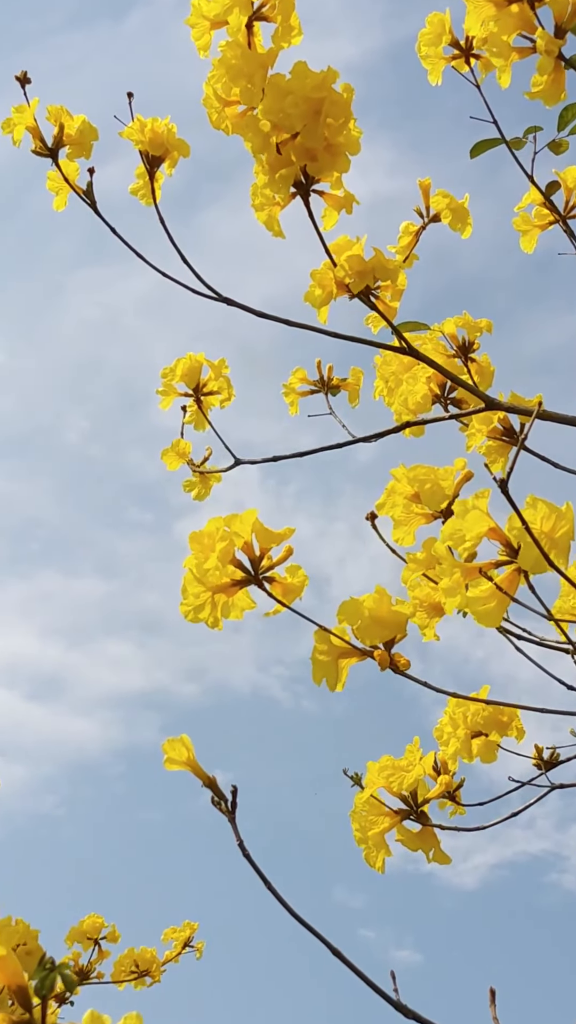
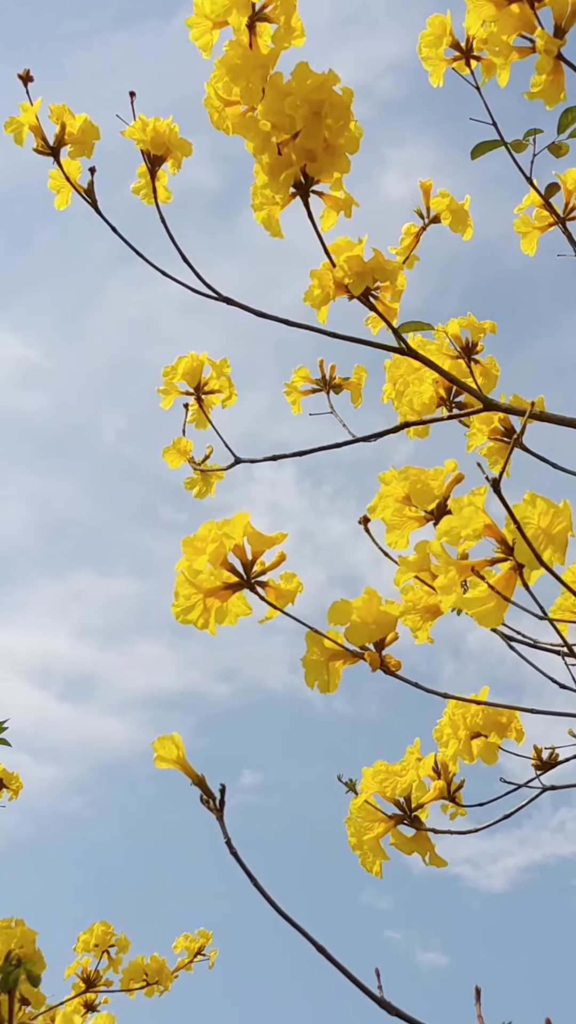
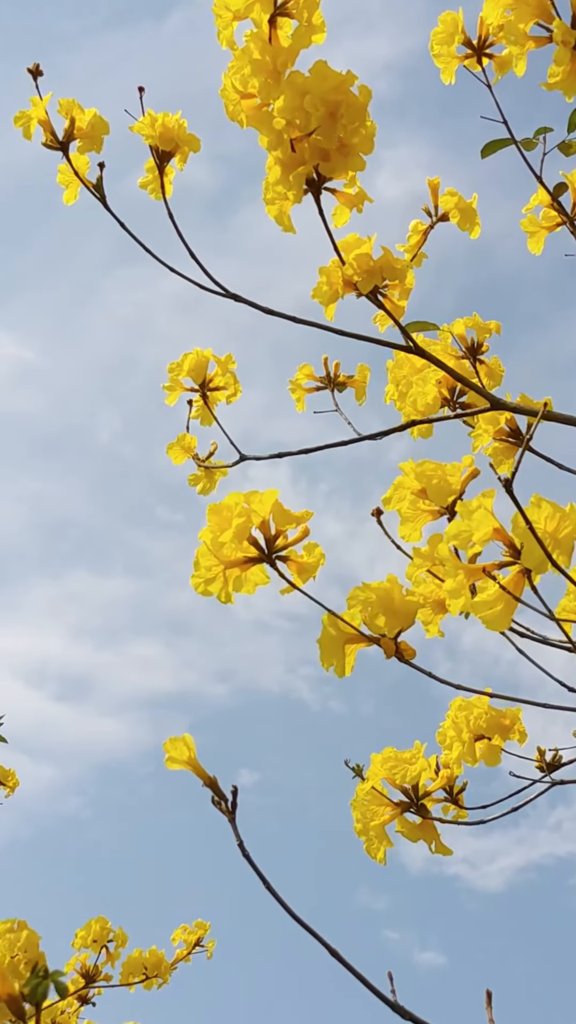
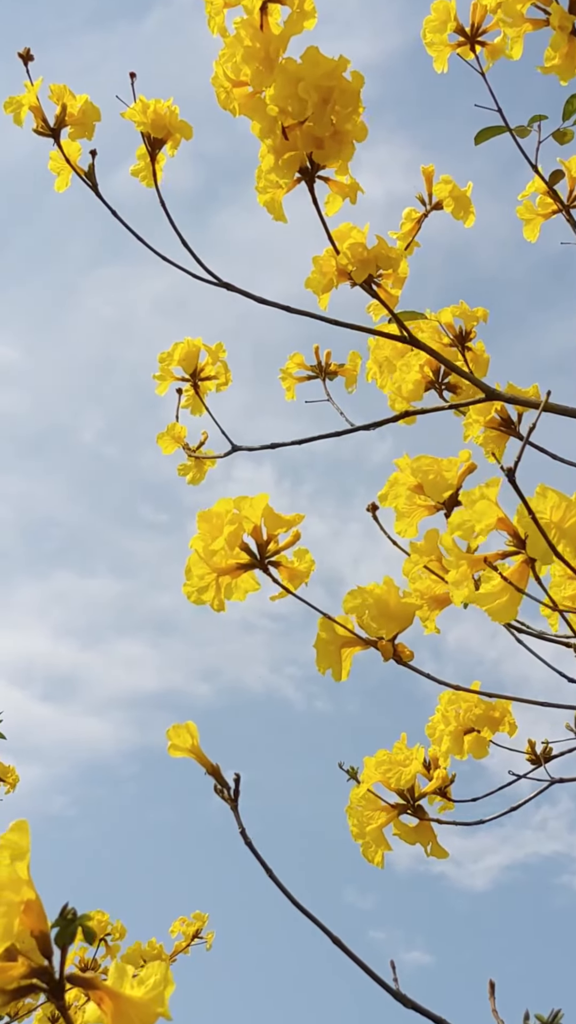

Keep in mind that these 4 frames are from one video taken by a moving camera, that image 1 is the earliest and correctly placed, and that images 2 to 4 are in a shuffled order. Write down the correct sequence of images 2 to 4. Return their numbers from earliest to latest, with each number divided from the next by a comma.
4, 3, 2
